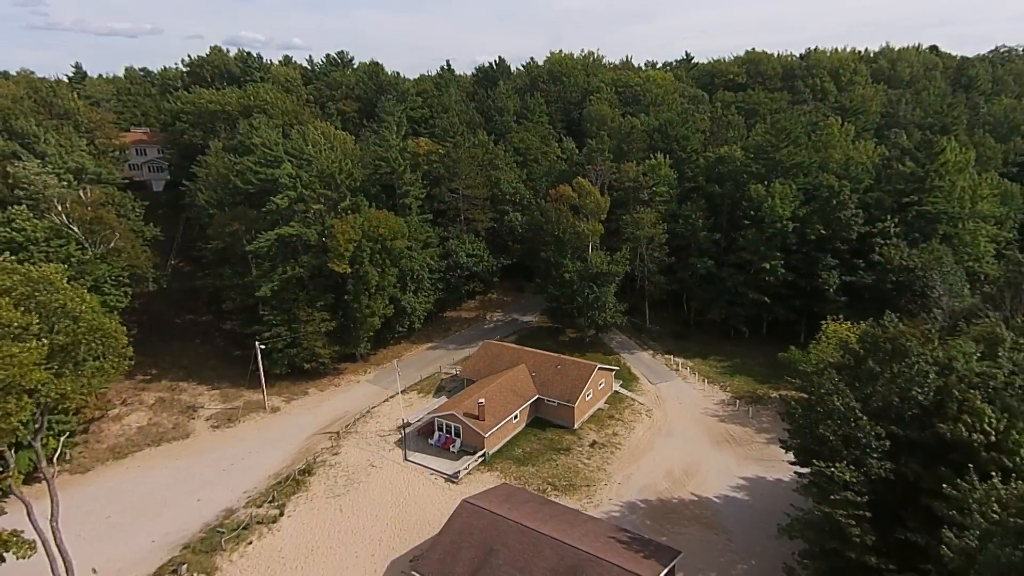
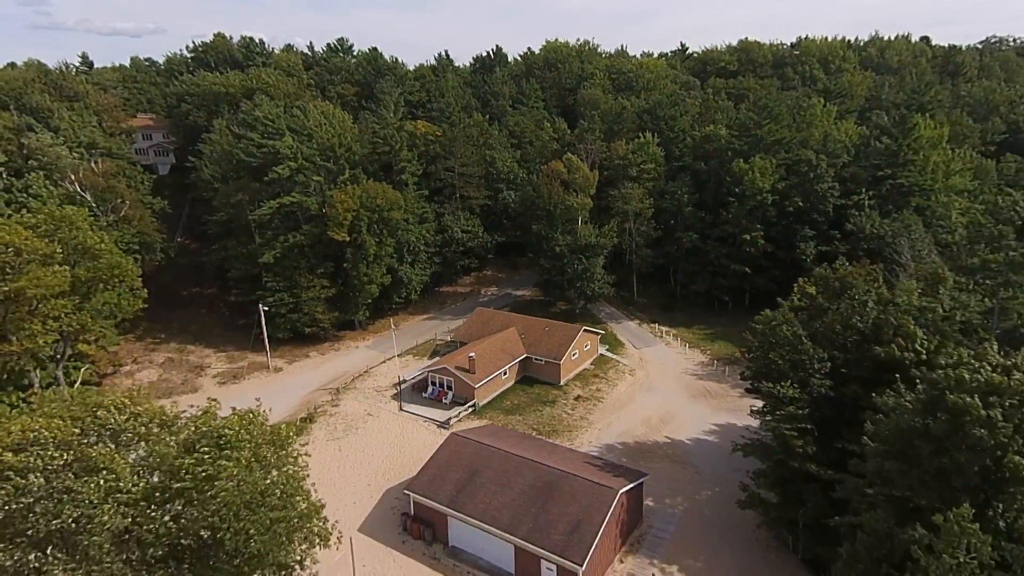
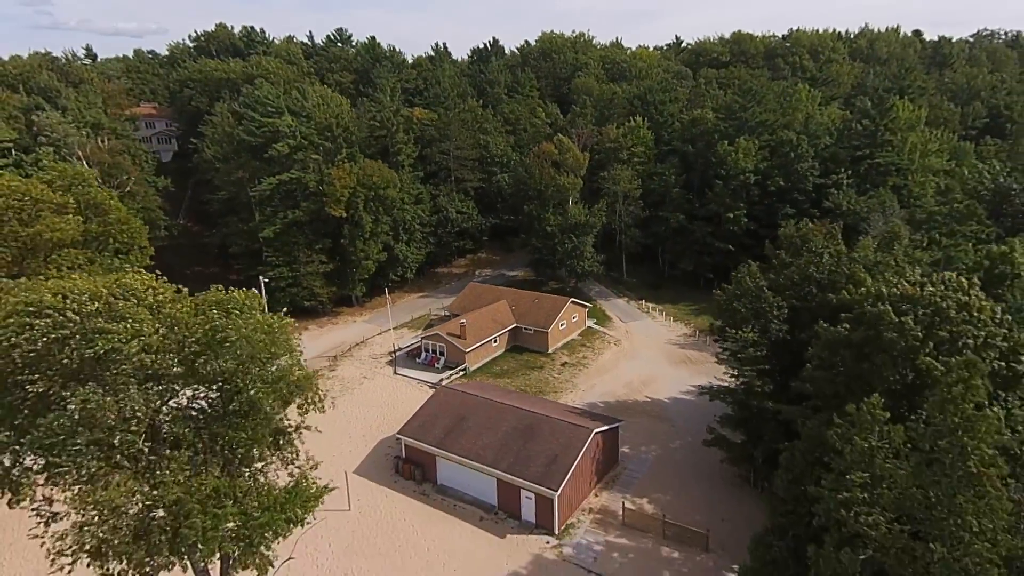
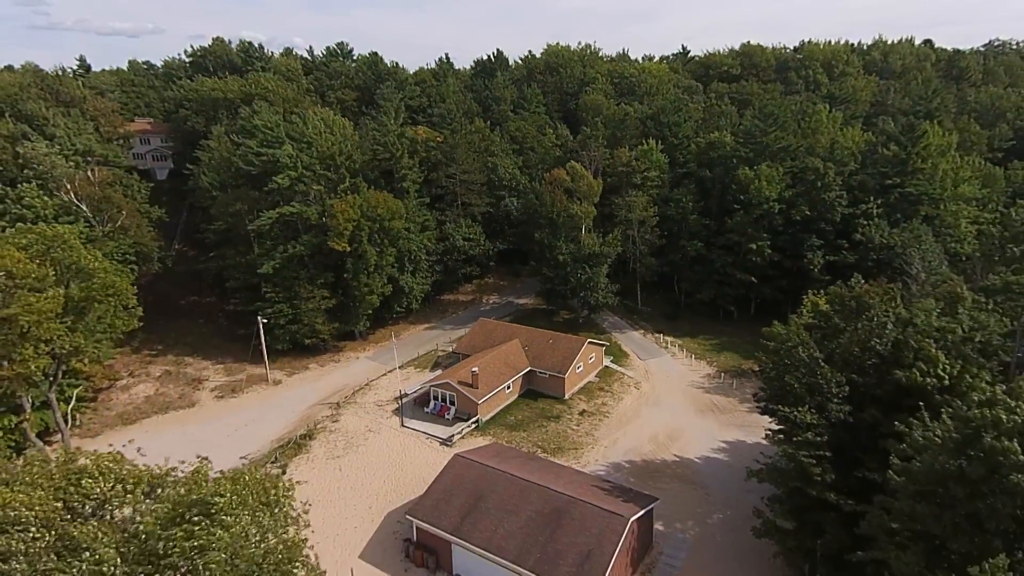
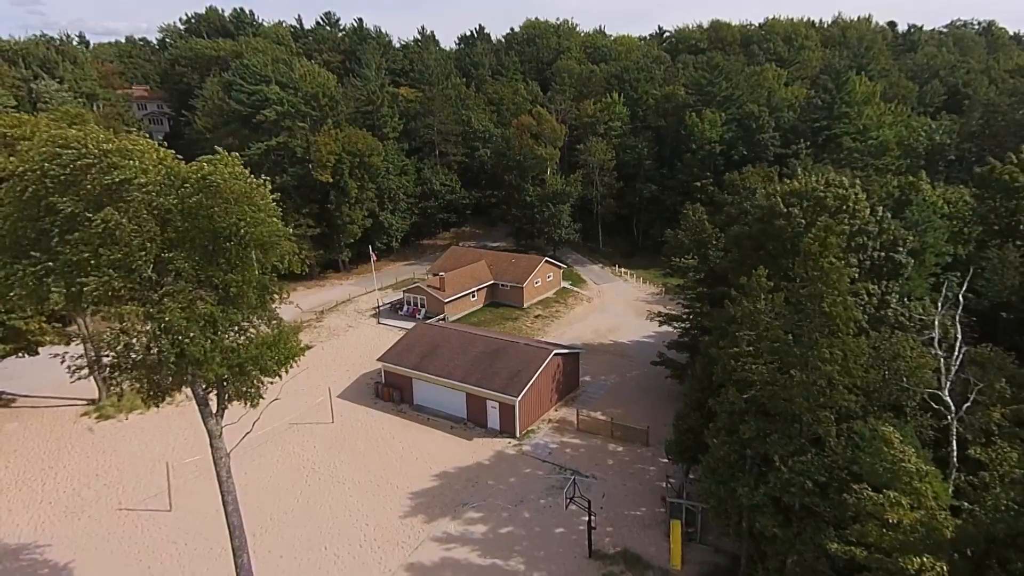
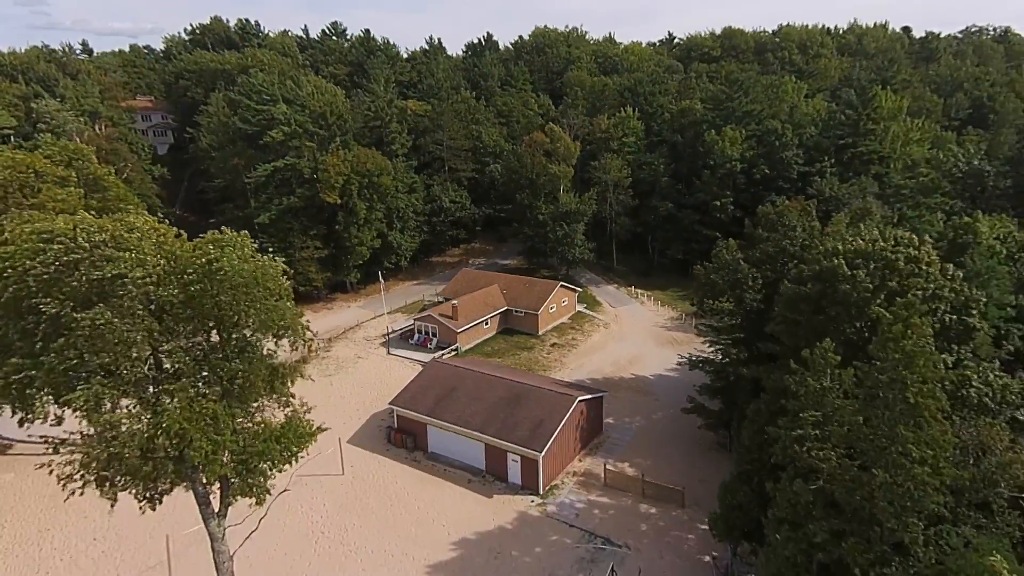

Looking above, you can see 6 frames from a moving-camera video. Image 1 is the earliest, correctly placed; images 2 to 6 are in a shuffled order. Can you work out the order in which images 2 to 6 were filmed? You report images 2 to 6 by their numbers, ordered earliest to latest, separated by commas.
4, 2, 3, 6, 5
